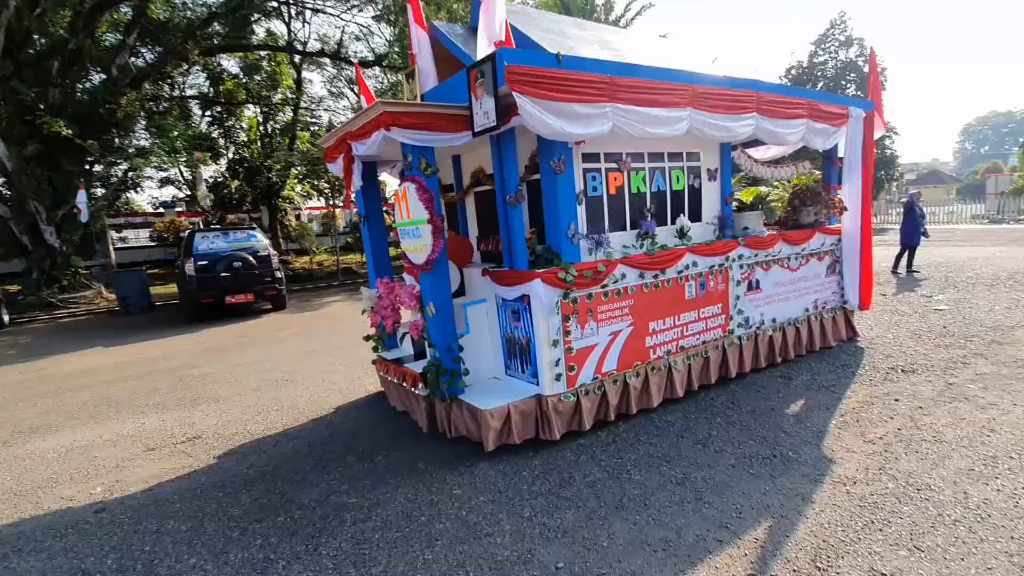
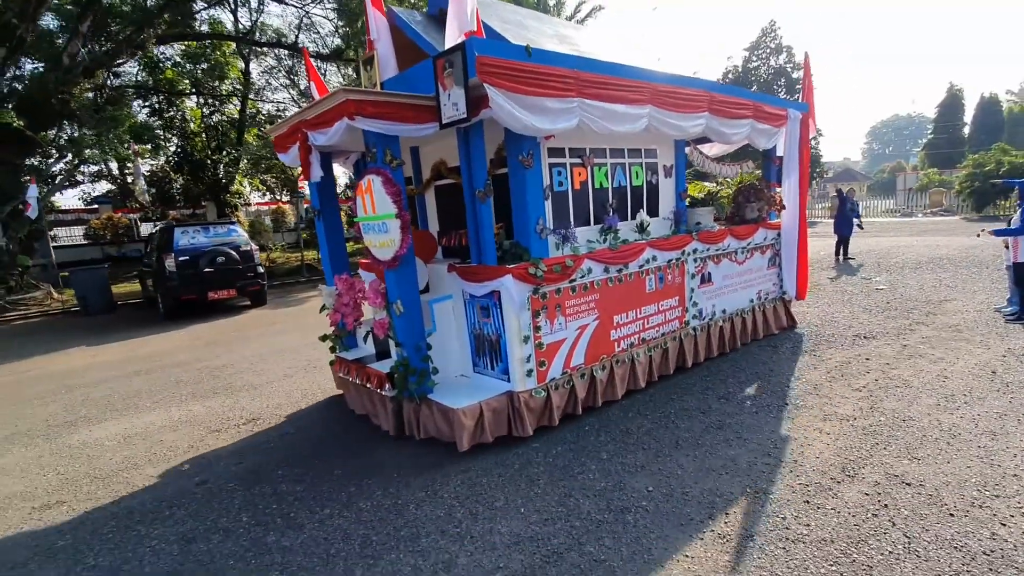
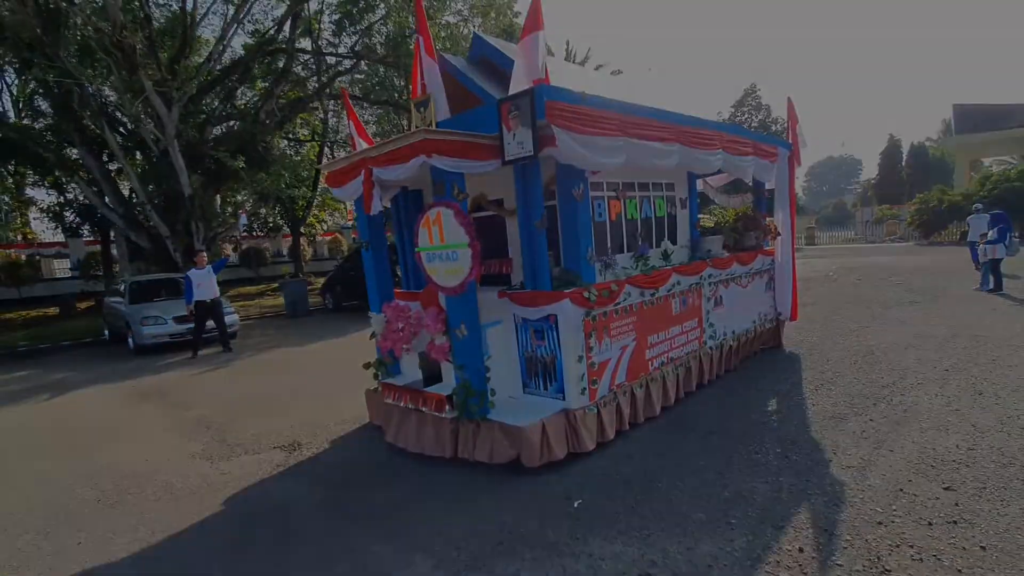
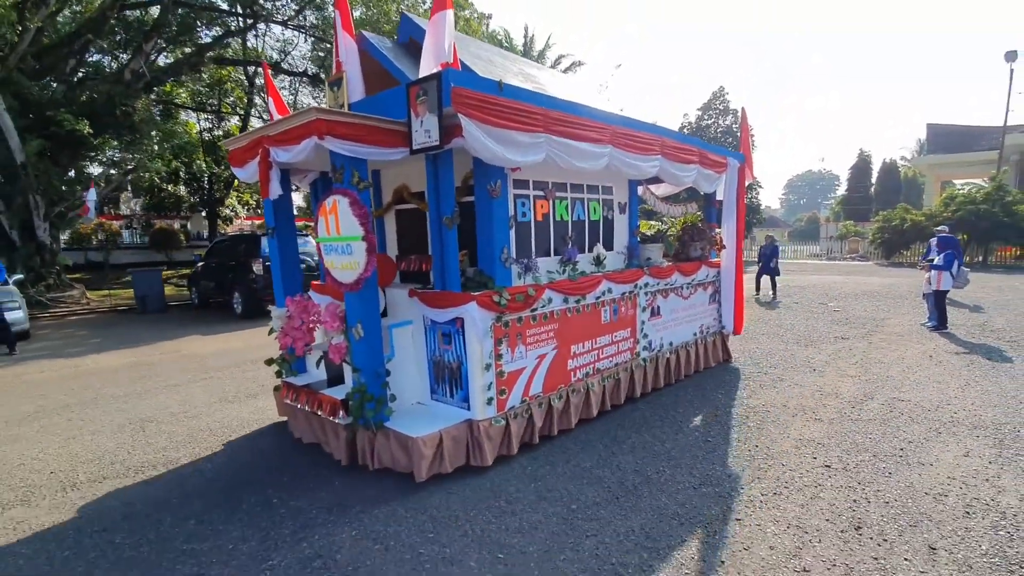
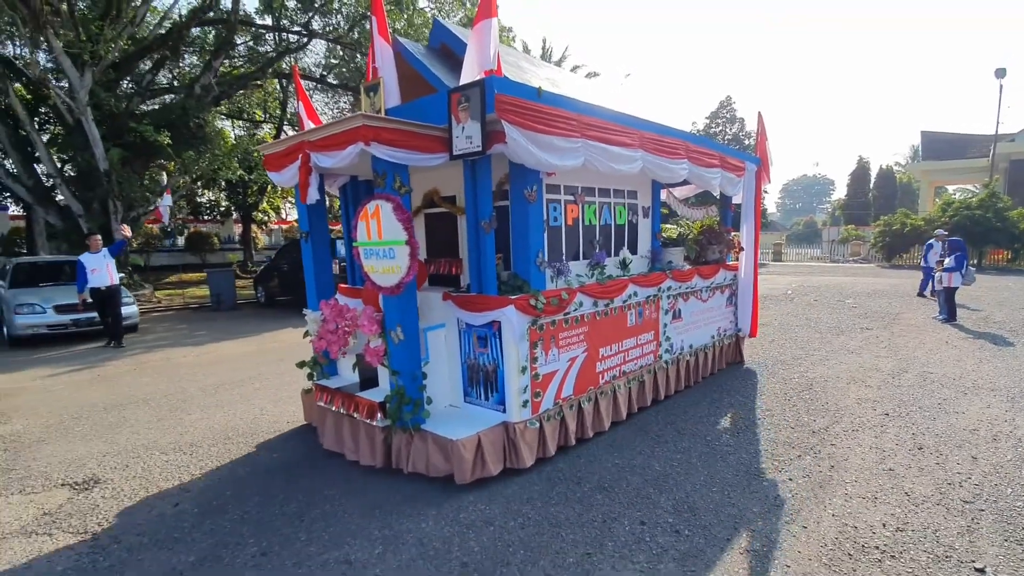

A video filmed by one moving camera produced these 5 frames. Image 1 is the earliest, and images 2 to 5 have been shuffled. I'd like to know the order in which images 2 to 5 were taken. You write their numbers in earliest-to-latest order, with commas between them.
2, 4, 5, 3
